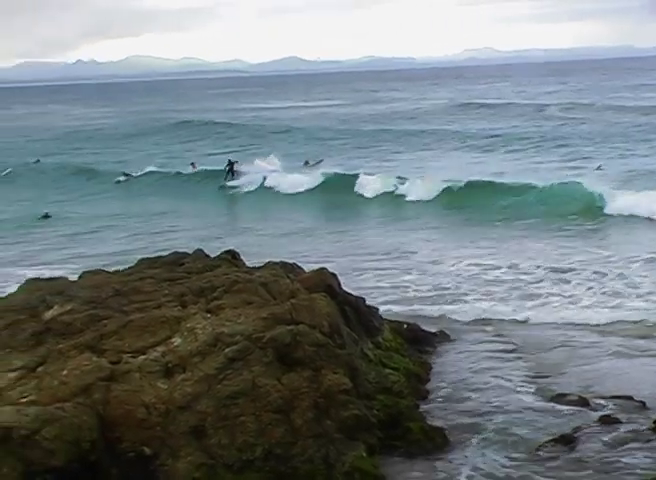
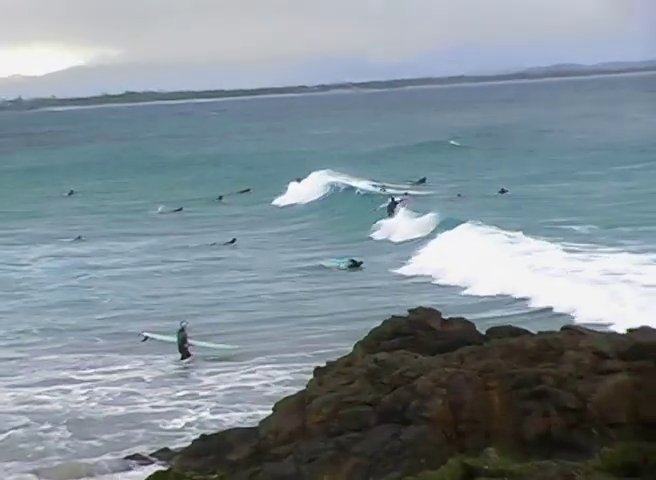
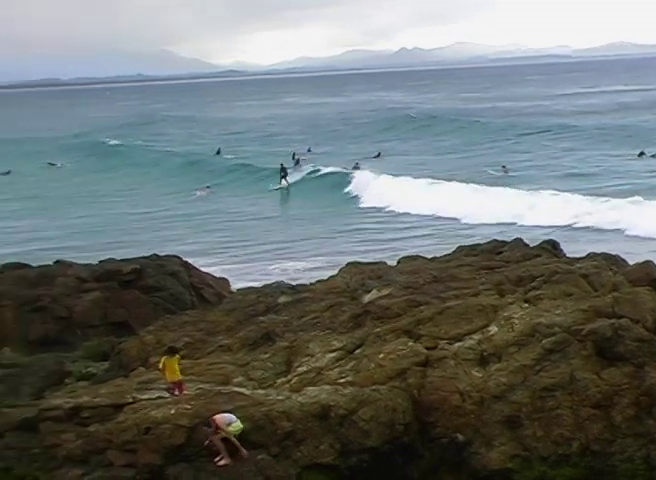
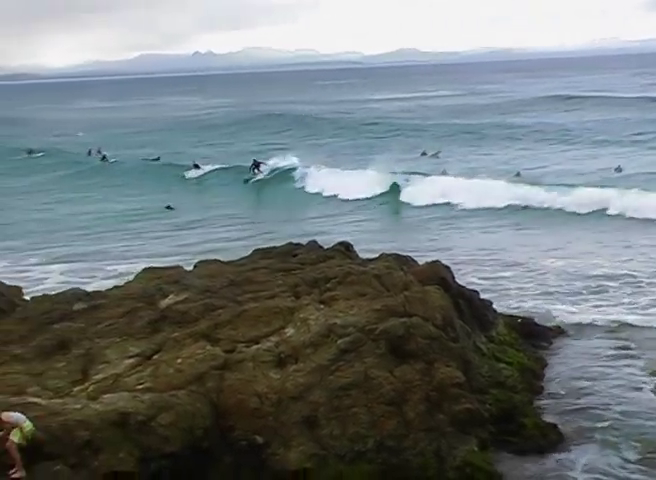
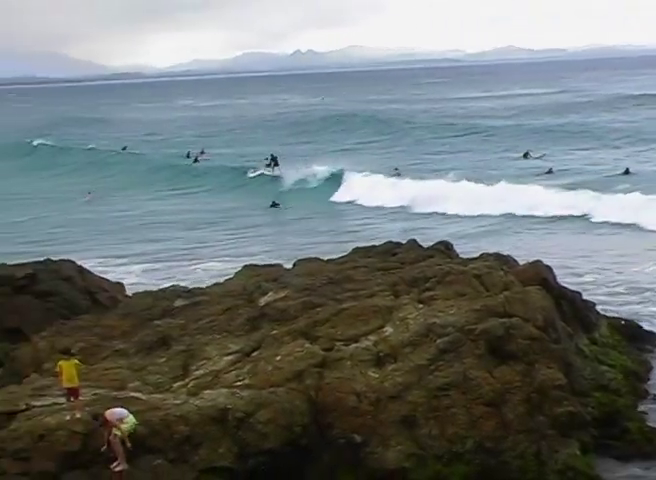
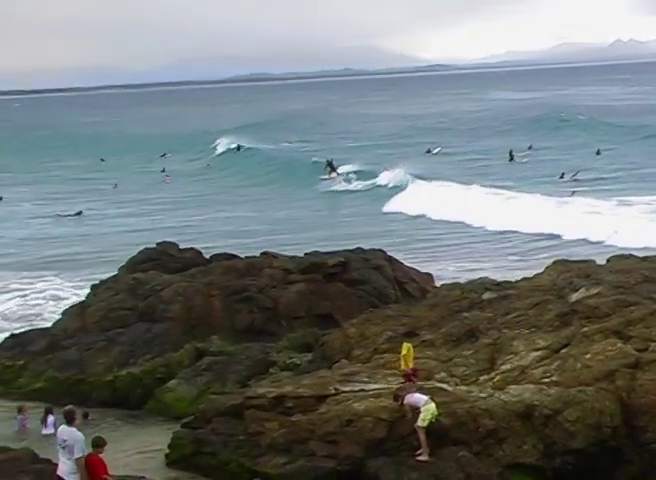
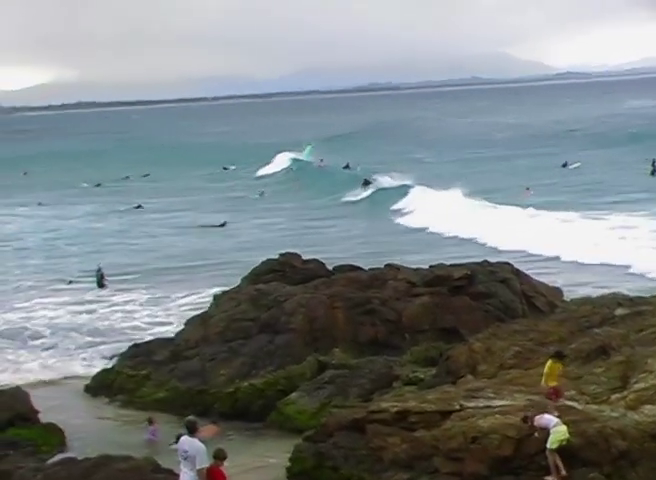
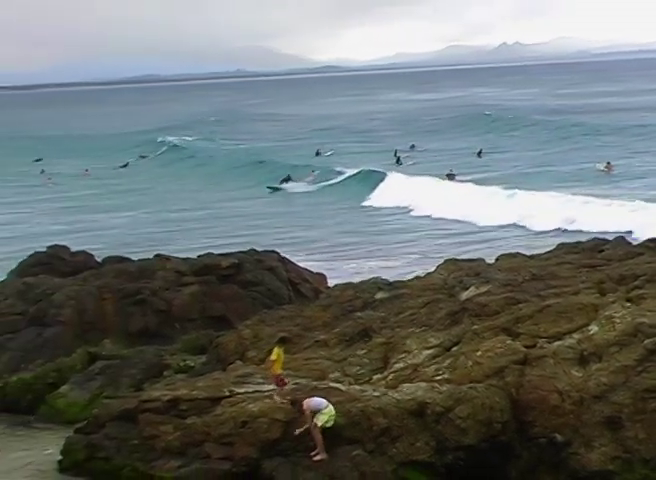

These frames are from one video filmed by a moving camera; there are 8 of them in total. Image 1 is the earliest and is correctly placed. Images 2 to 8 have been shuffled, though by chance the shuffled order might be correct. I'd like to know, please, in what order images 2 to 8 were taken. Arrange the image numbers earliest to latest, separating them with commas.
4, 5, 3, 8, 6, 7, 2
